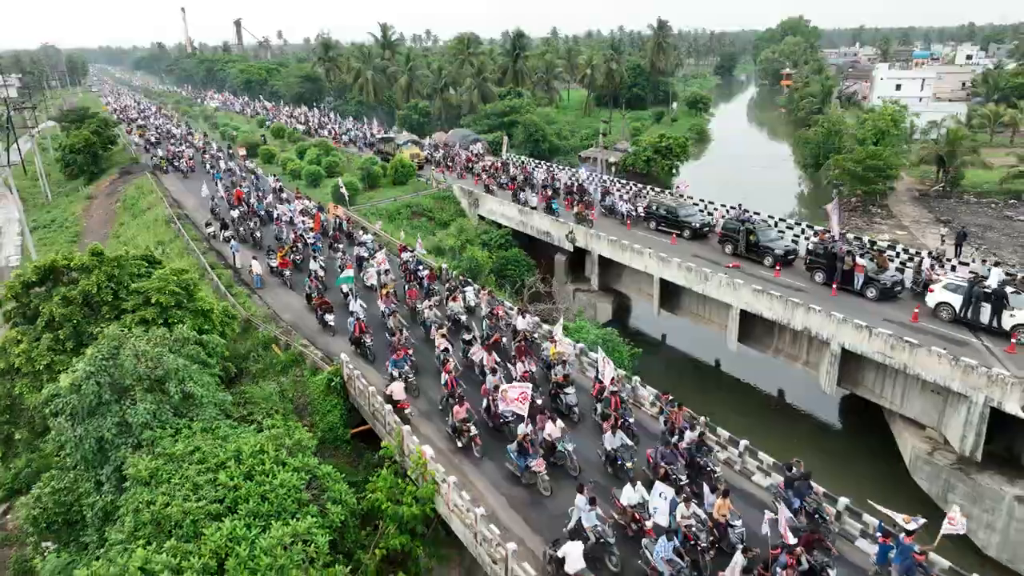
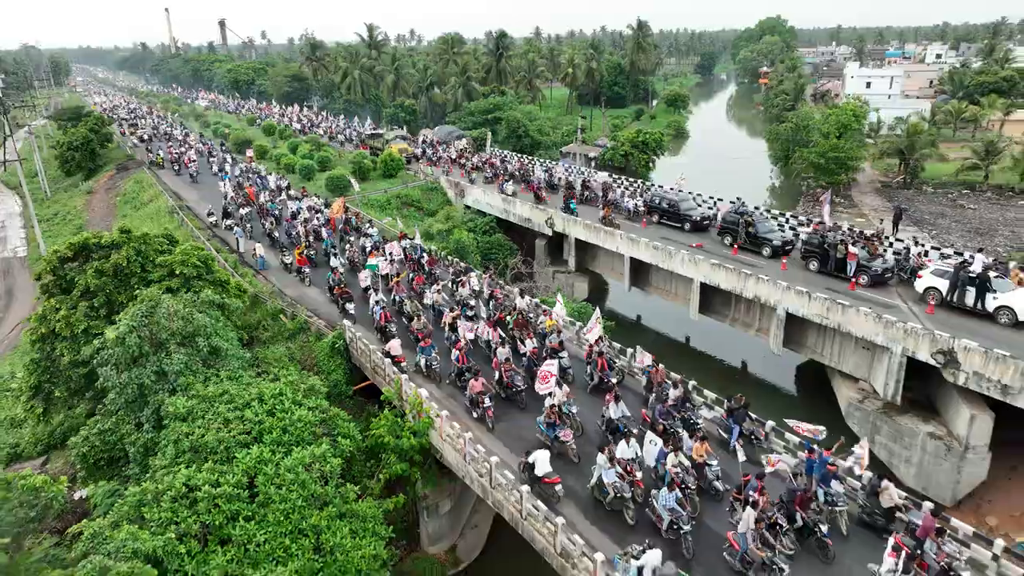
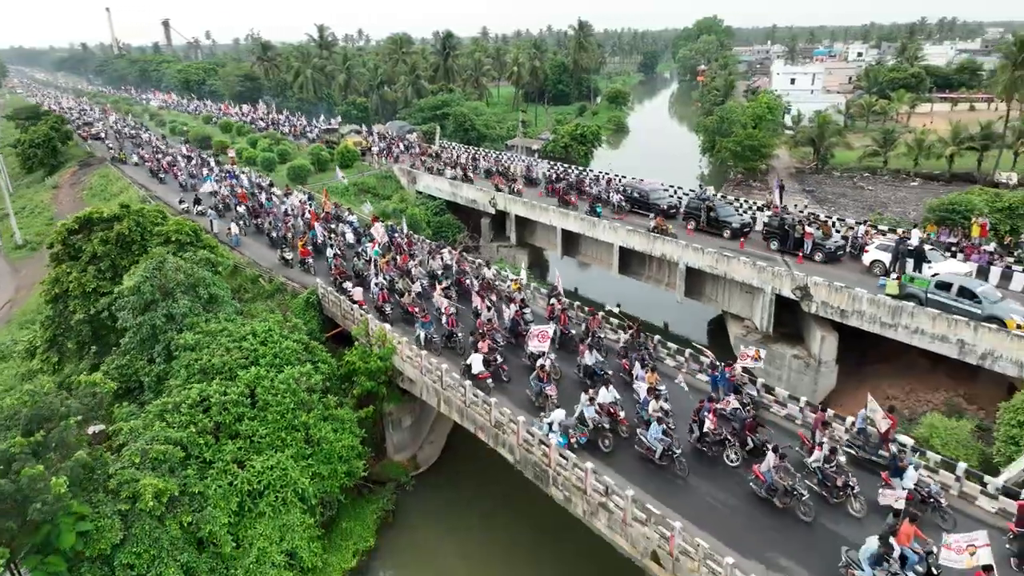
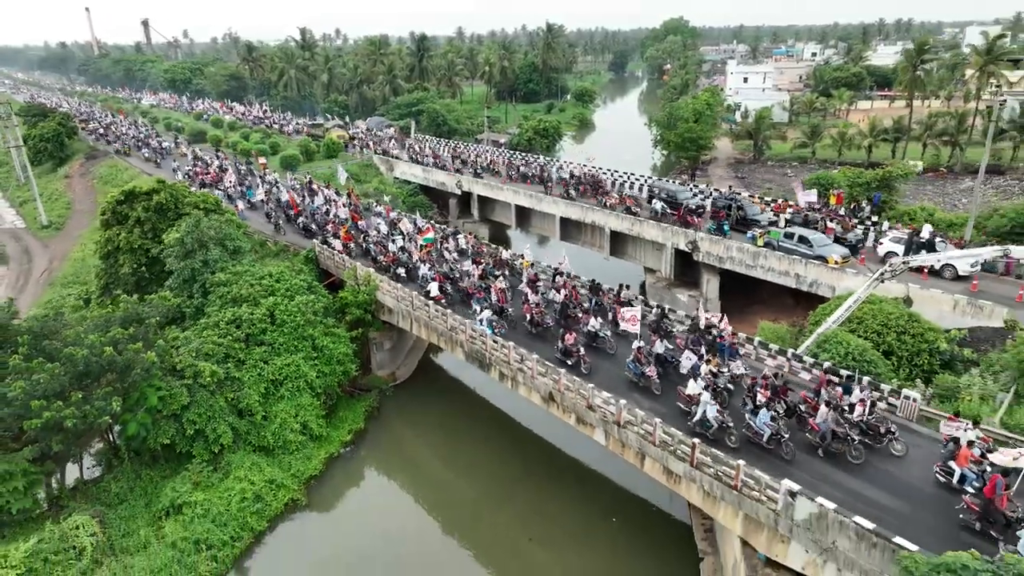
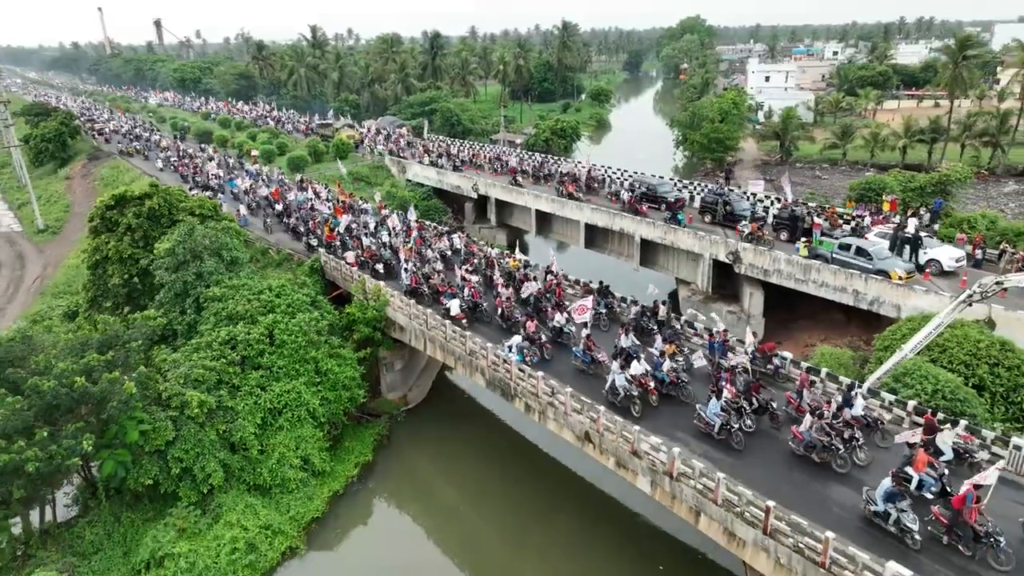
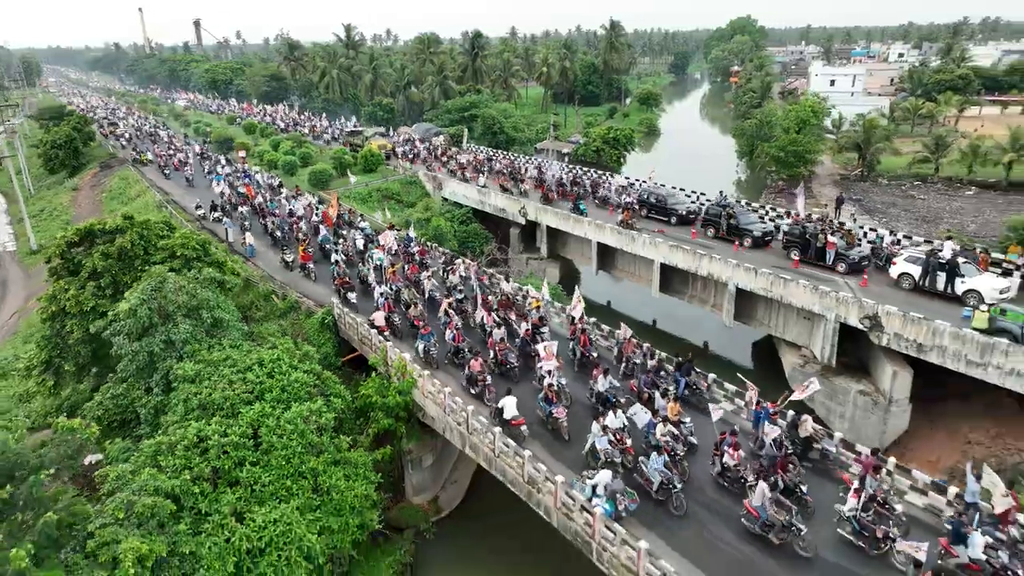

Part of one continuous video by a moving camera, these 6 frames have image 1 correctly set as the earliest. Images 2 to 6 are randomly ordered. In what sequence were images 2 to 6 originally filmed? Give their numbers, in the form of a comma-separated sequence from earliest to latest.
2, 6, 3, 5, 4
